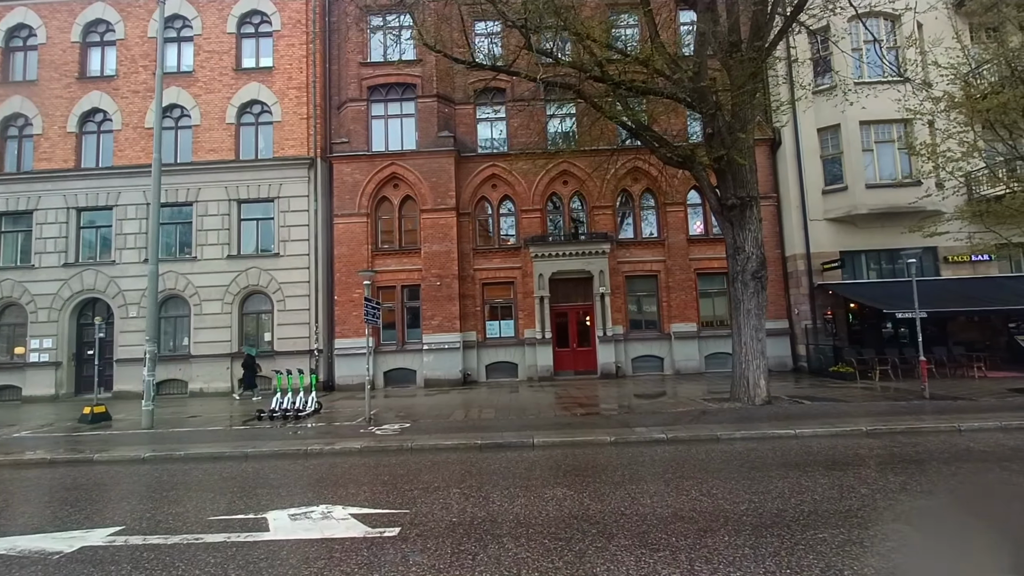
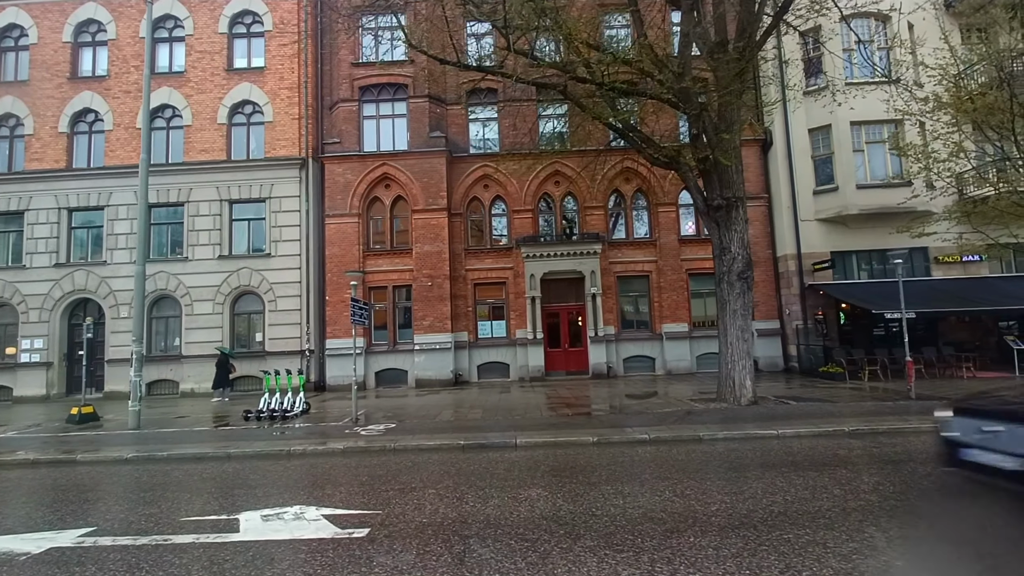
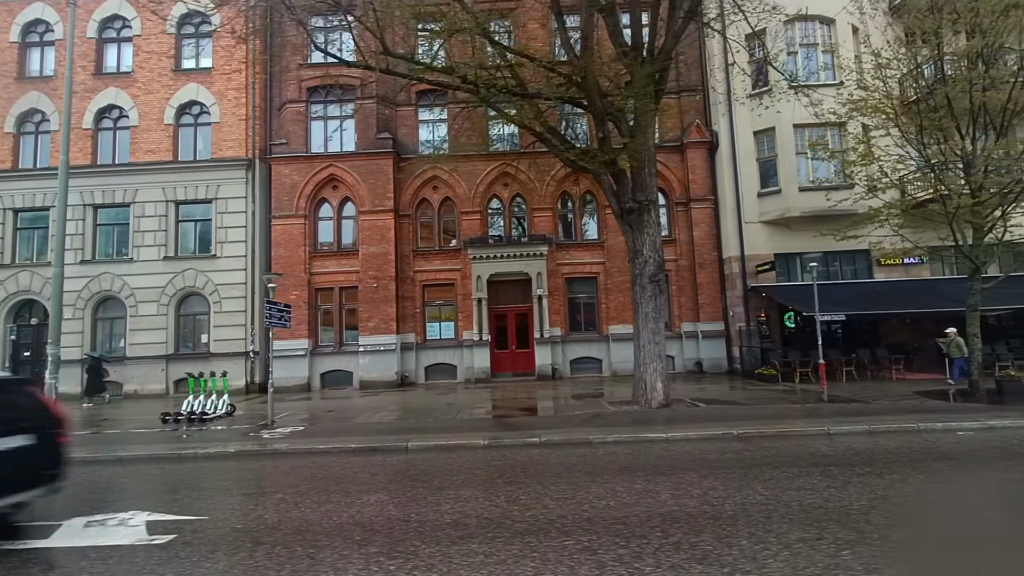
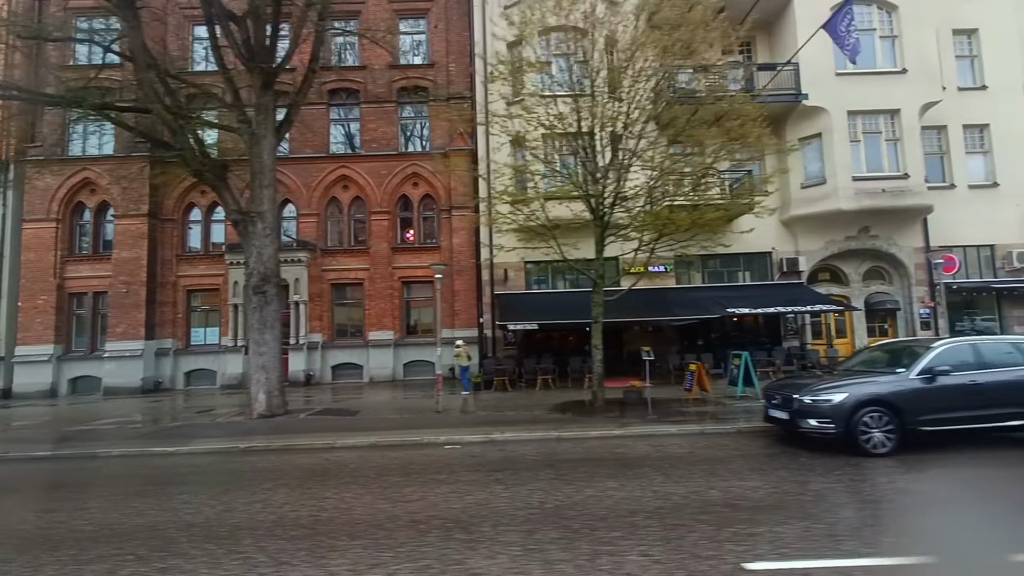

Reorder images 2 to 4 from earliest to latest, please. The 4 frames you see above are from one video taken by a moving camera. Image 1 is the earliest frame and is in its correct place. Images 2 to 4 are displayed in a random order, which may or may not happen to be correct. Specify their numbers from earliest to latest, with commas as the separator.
2, 3, 4
